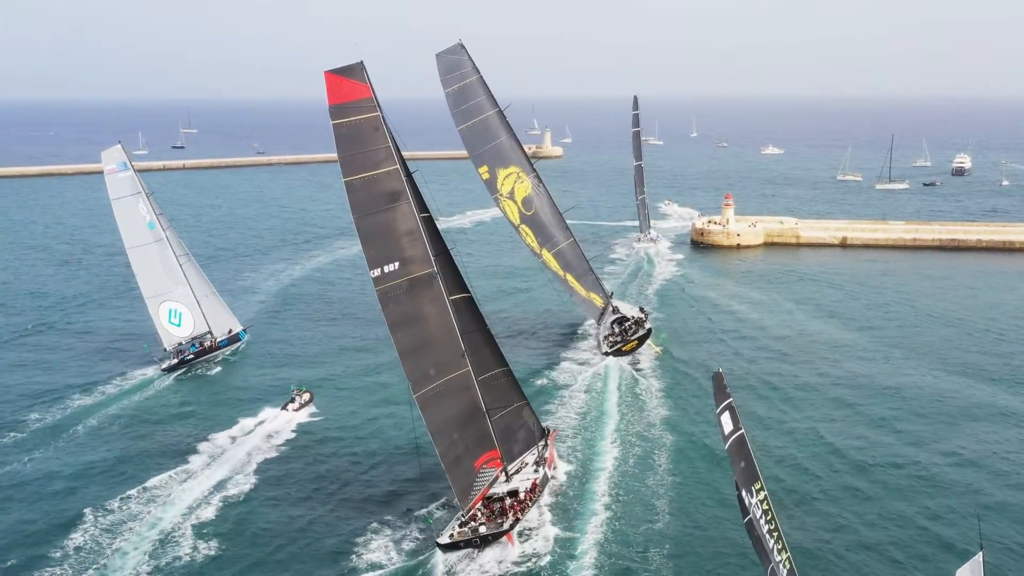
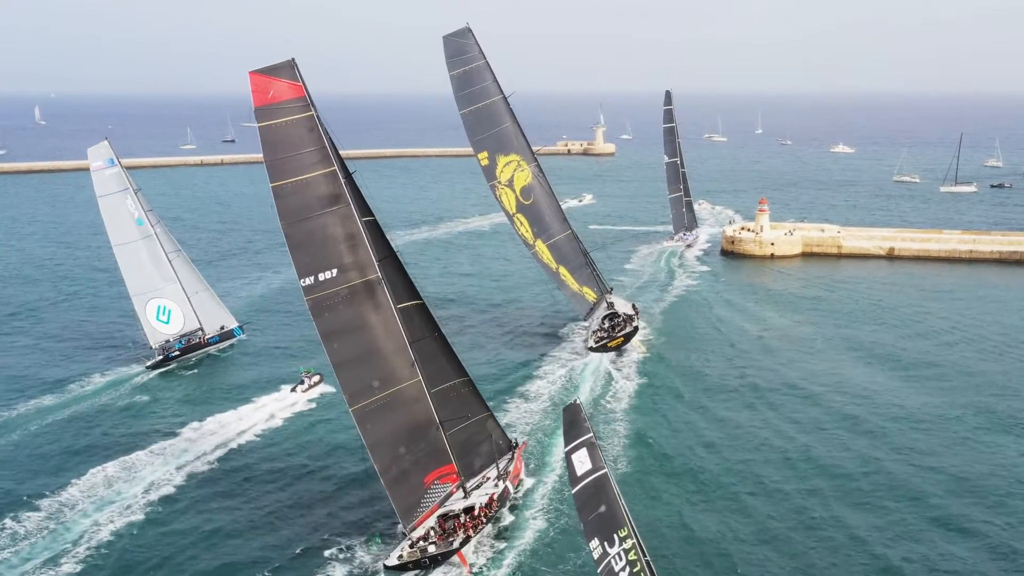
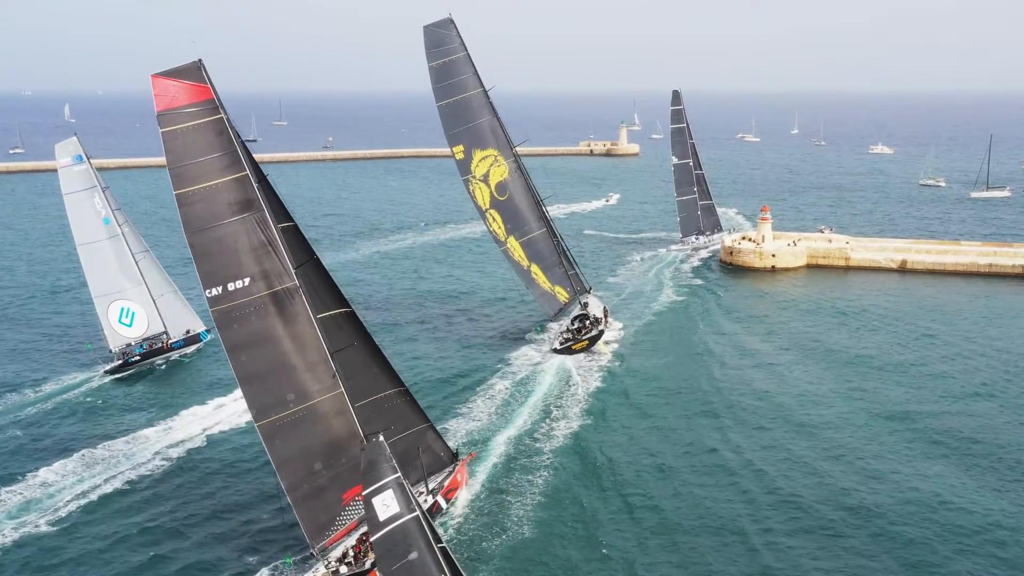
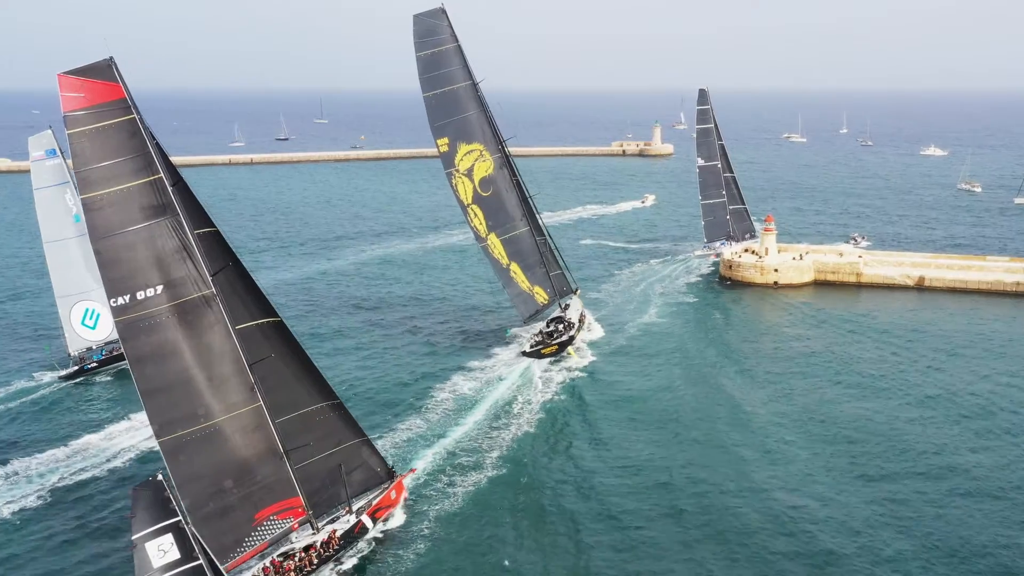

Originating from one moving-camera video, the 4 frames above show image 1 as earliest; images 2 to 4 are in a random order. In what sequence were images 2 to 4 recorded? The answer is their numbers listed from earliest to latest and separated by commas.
2, 3, 4
